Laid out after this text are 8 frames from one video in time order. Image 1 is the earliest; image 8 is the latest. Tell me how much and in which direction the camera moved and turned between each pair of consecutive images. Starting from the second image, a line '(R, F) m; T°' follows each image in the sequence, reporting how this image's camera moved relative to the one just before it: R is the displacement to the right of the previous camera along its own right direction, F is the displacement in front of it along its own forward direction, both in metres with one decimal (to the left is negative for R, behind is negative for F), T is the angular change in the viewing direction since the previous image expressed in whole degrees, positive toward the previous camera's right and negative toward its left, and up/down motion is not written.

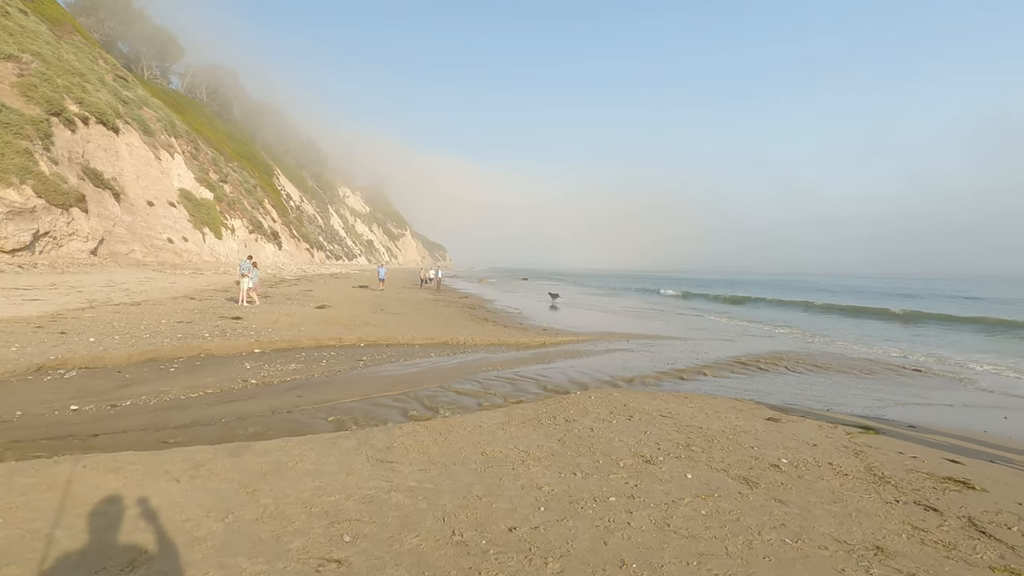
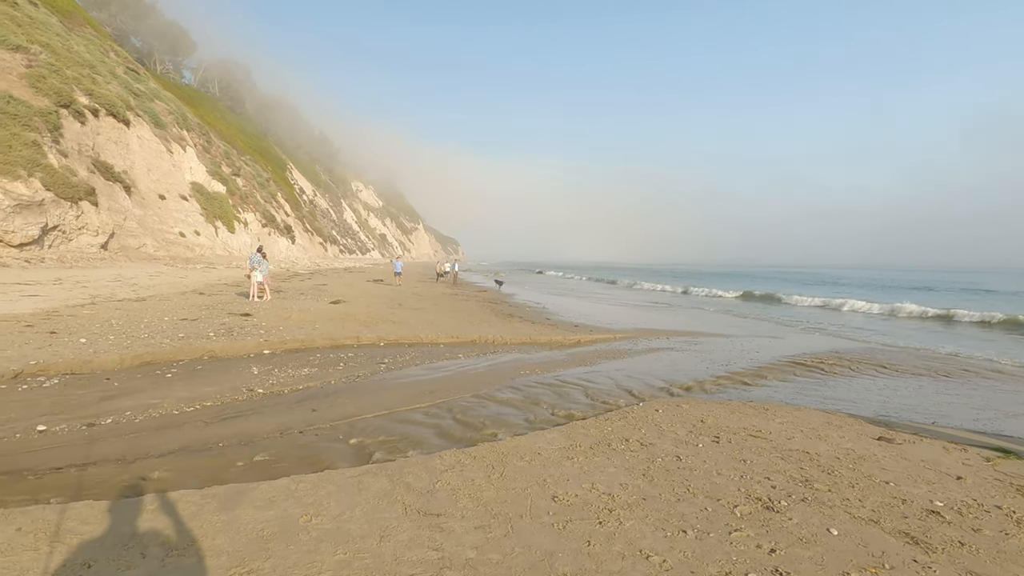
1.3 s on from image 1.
(-0.4, +1.3) m; -1°
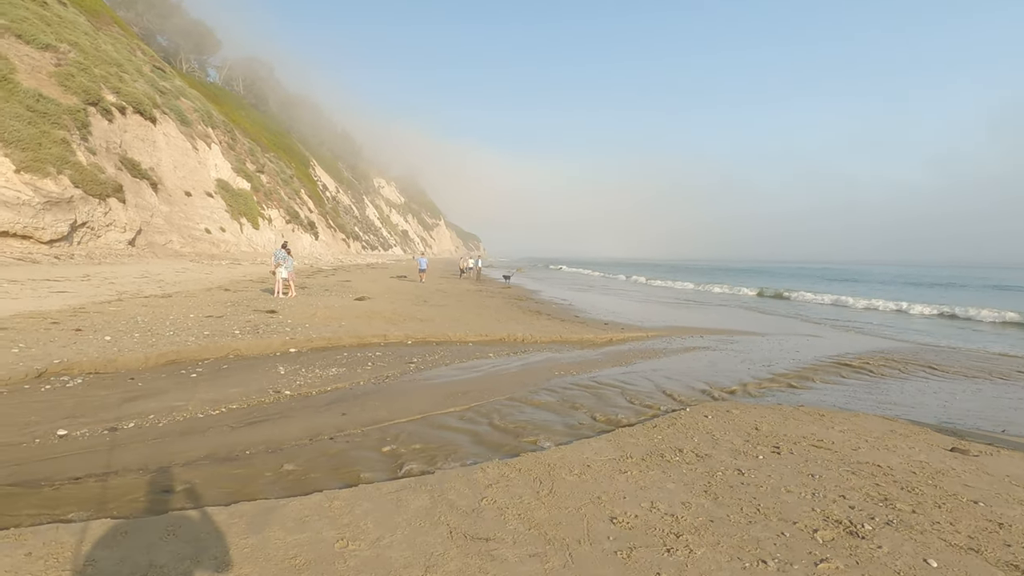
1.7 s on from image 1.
(-0.2, +0.4) m; -2°
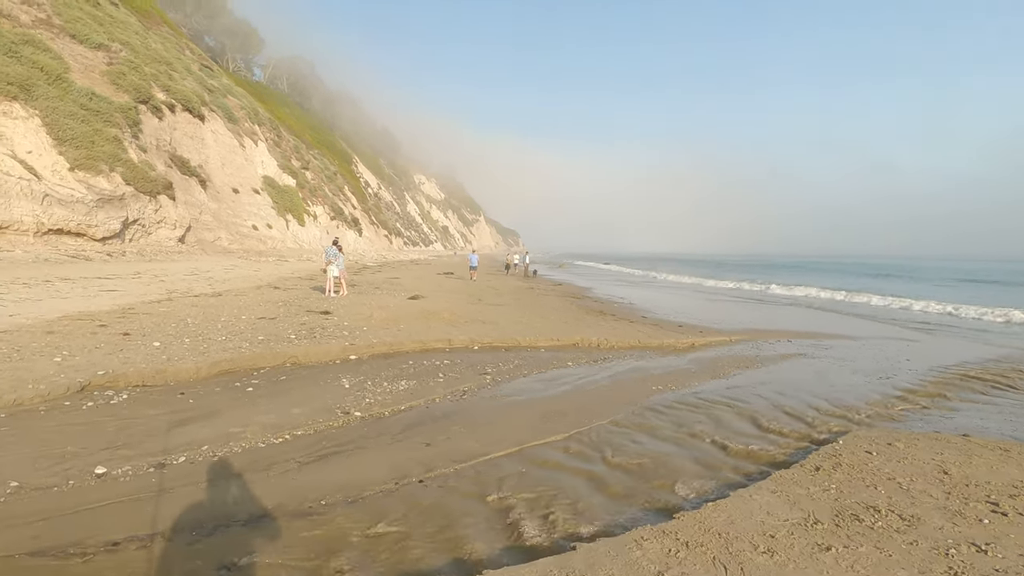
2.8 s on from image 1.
(-0.6, +1.1) m; -3°
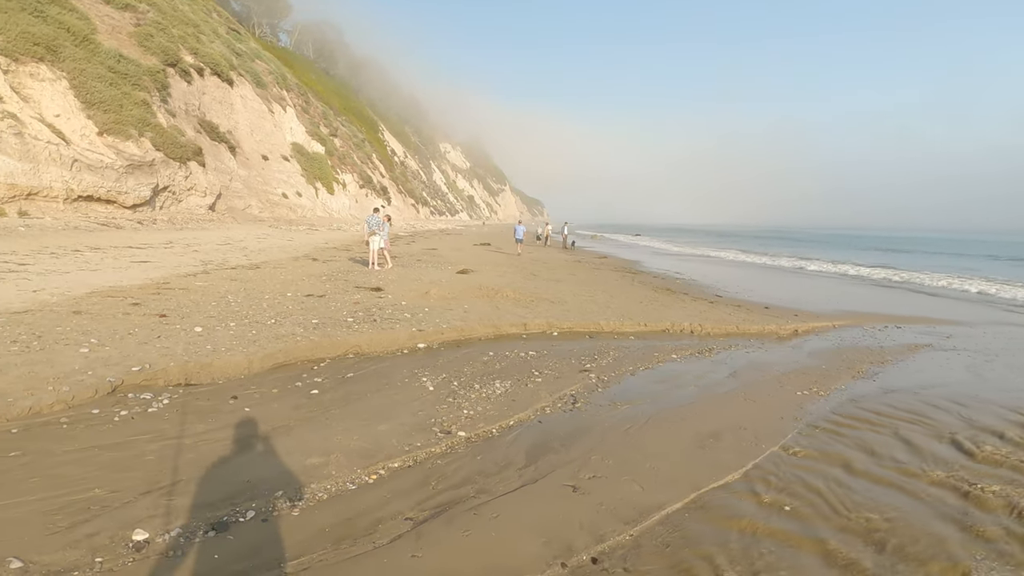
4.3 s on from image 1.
(-0.9, +1.4) m; -2°
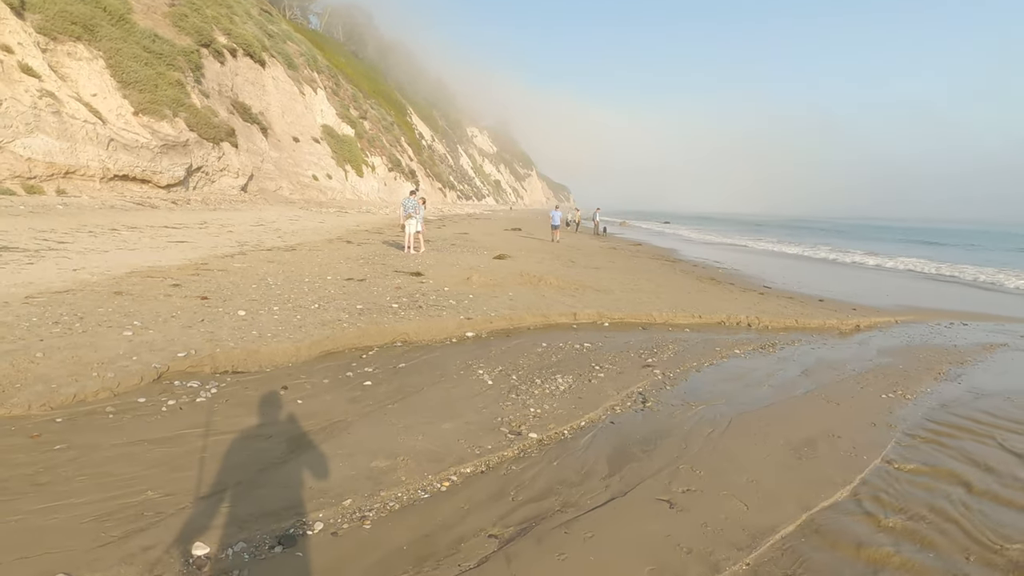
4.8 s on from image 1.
(-0.4, +0.4) m; -2°
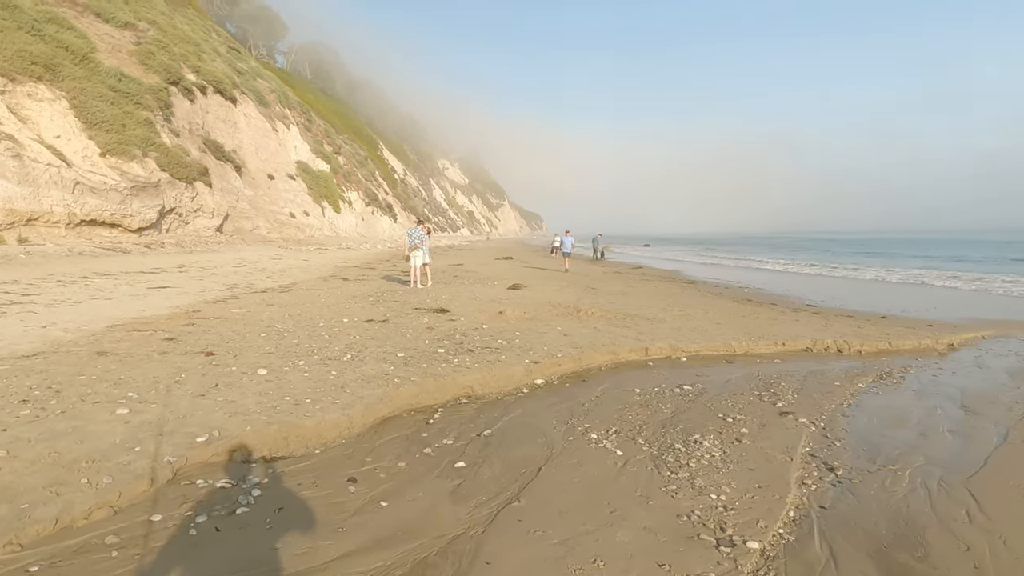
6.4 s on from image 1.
(-1.0, +1.4) m; +2°
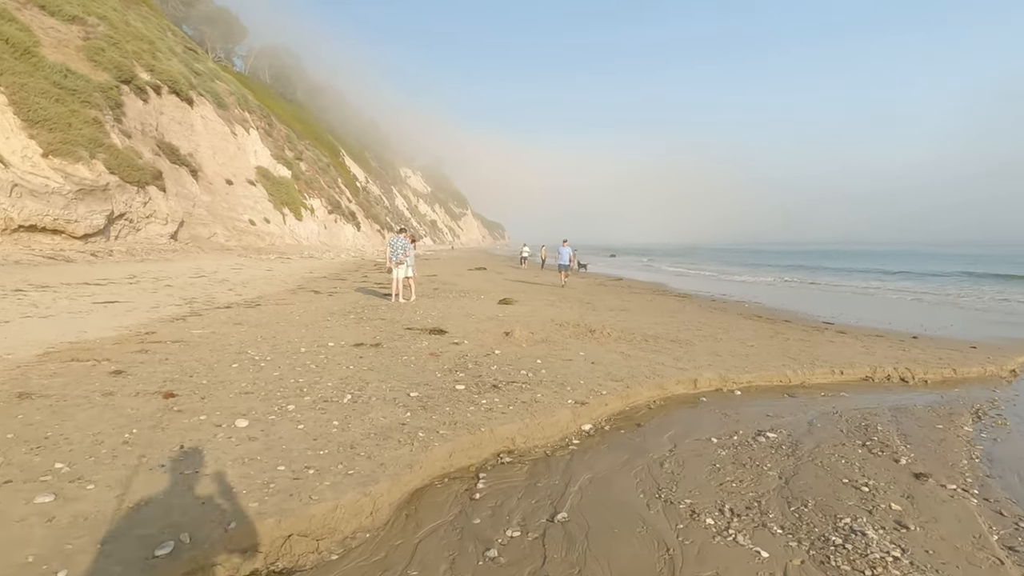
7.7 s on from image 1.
(-0.7, +1.3) m; +3°
